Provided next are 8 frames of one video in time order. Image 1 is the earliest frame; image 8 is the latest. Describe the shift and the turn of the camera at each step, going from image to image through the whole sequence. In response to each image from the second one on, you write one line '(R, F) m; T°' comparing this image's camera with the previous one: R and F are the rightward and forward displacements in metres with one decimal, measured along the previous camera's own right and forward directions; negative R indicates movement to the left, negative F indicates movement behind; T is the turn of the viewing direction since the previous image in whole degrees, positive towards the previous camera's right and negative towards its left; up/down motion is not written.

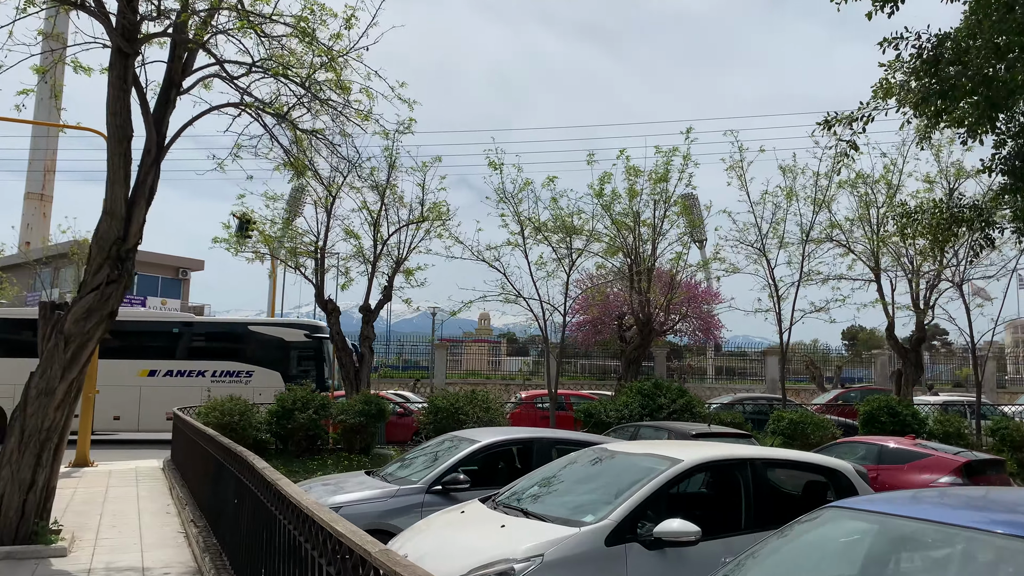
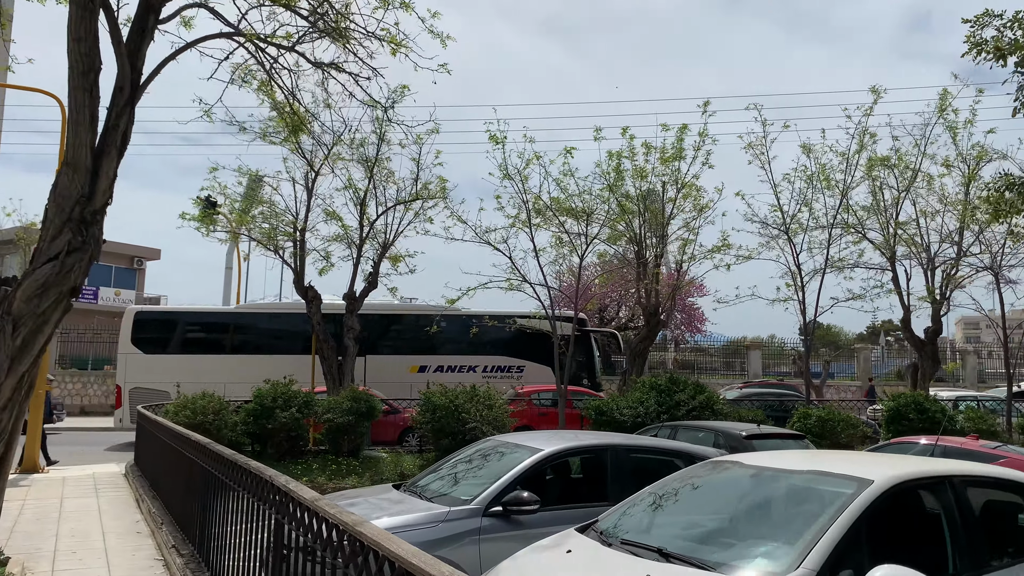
(-0.8, +1.4) m; +3°
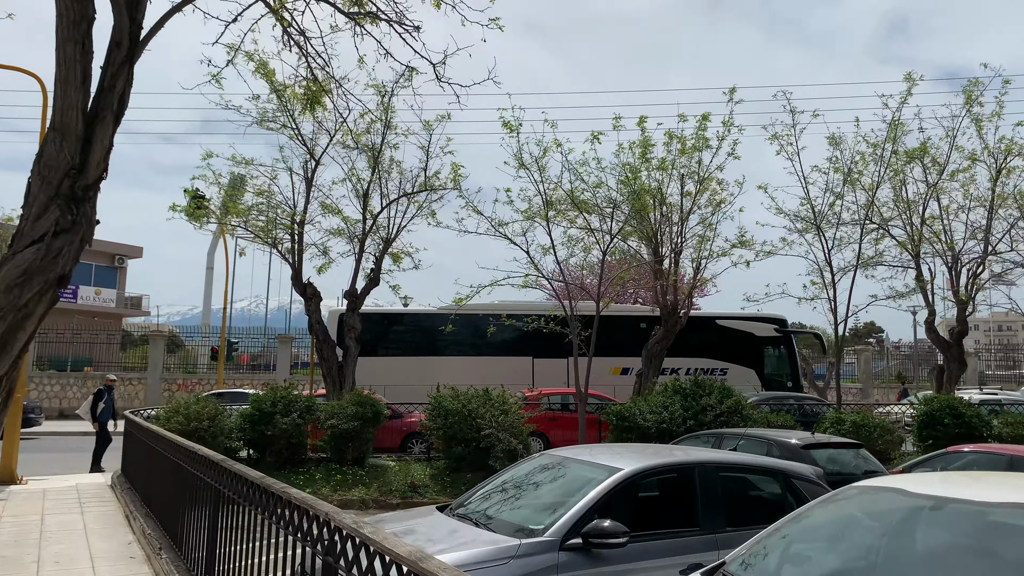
(-0.5, +0.9) m; +1°
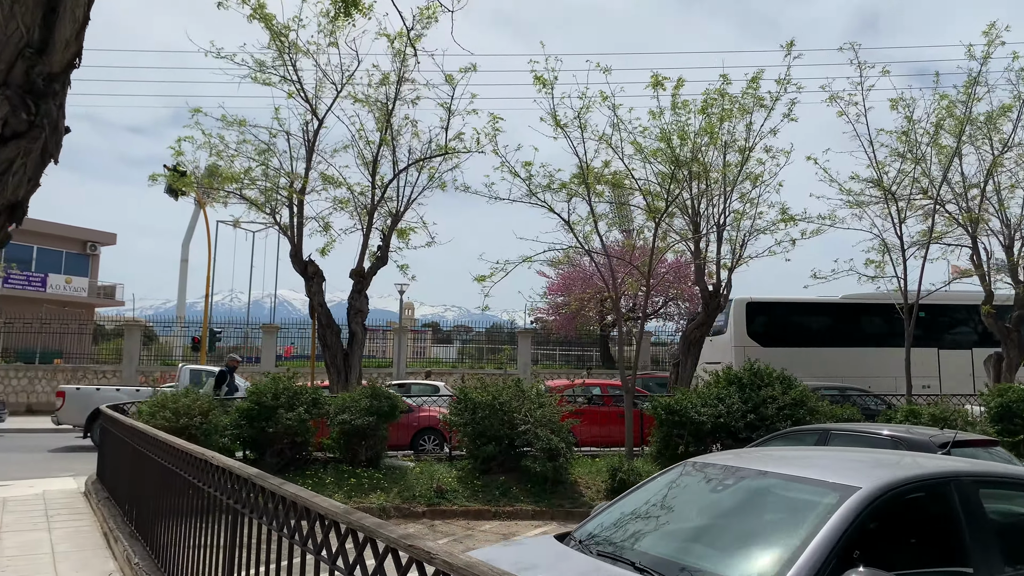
(-0.8, +1.6) m; +2°
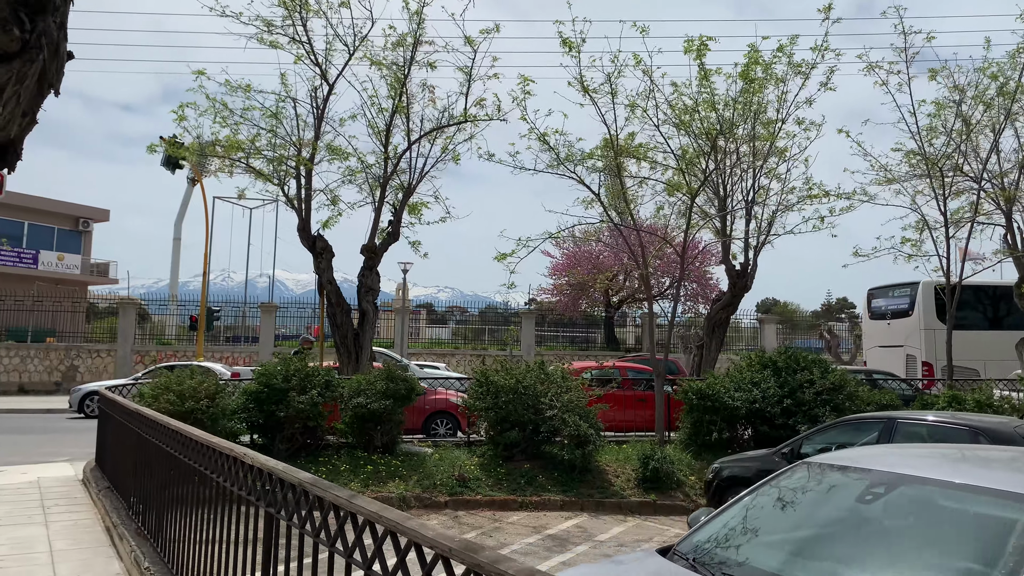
(-0.4, +0.6) m; 0°
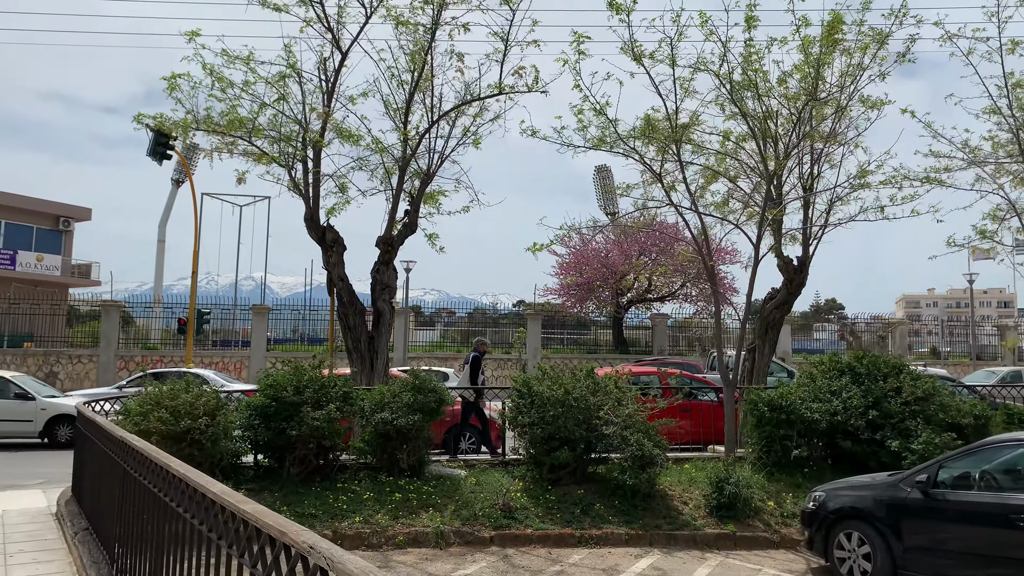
(-0.7, +1.4) m; +1°
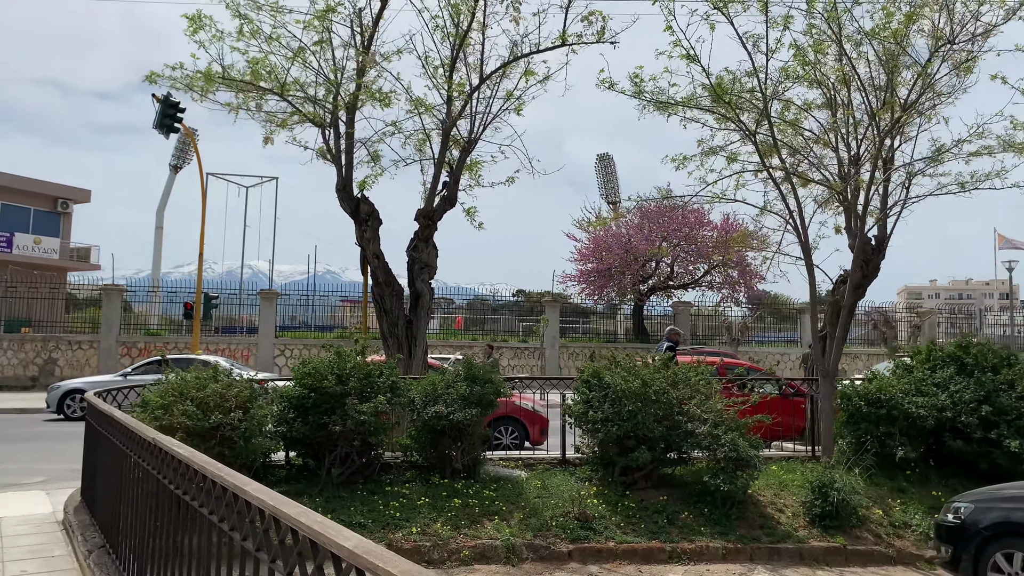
(-0.7, +1.1) m; 0°
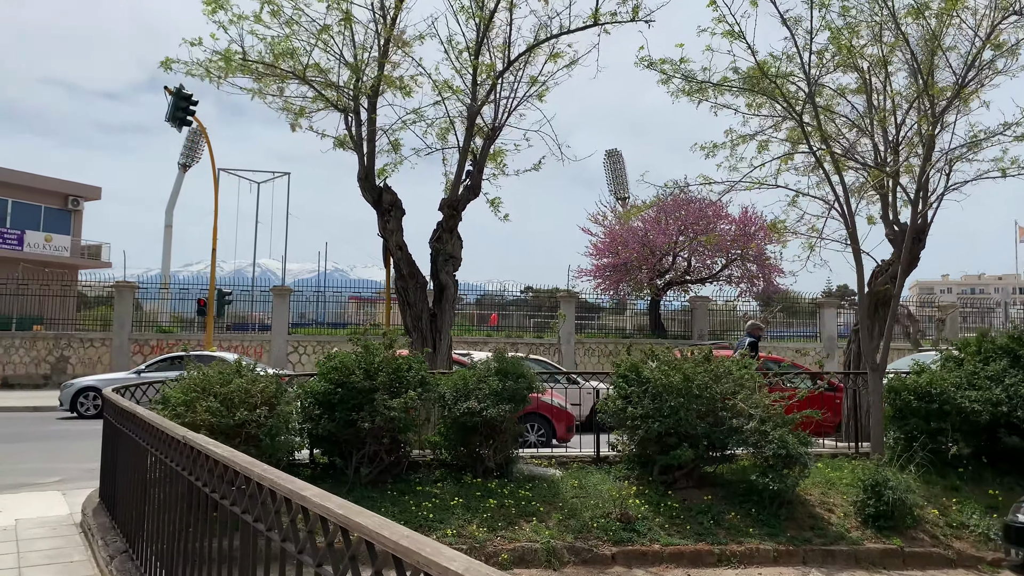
(-0.2, +0.3) m; -1°
